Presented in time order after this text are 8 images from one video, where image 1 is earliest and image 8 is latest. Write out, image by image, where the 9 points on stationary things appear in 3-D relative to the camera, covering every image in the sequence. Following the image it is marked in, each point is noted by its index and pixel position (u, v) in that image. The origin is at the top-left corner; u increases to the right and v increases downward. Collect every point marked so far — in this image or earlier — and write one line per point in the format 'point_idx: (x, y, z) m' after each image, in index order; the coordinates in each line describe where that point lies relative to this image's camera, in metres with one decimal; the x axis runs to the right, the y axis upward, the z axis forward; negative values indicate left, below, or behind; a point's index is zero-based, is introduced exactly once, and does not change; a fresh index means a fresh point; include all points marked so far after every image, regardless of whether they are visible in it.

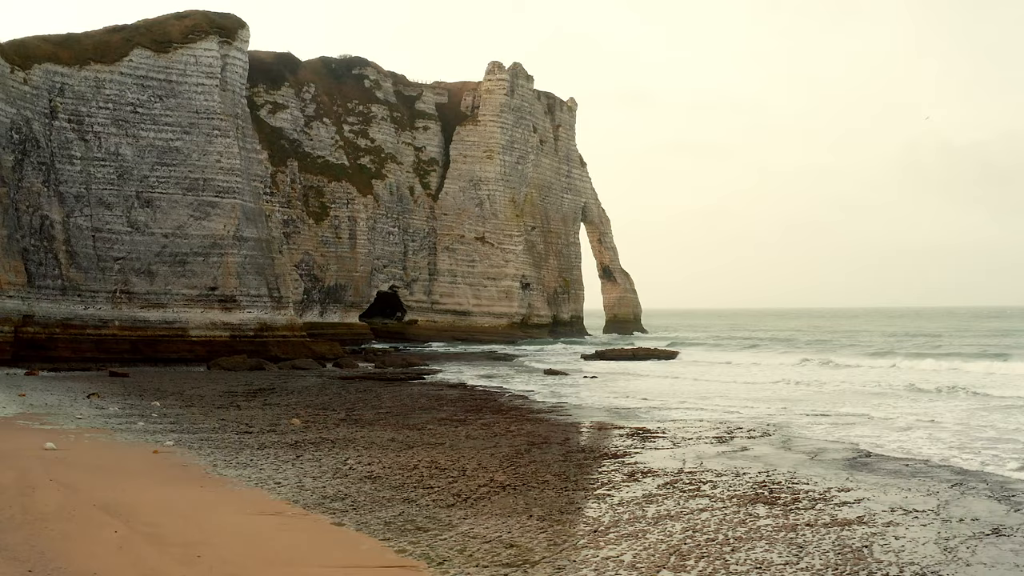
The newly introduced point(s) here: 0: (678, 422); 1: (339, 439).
0: (+3.5, -2.7, +16.5) m
1: (-3.0, -2.6, +13.8) m
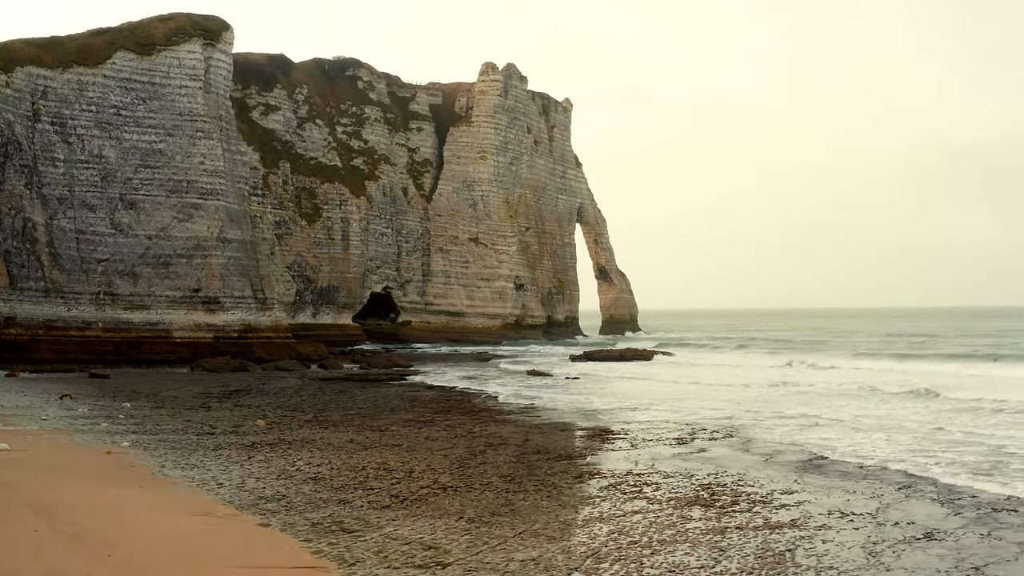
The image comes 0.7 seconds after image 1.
0: (+2.8, -2.8, +16.5) m
1: (-3.7, -2.7, +13.9) m
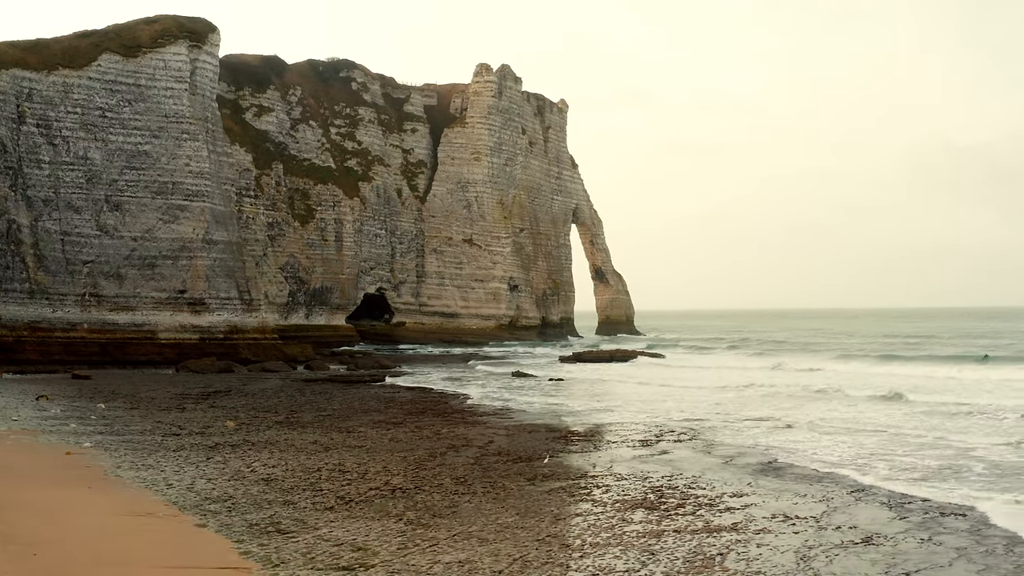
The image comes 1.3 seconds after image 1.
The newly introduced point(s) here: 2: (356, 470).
0: (+2.2, -2.8, +16.6) m
1: (-4.4, -2.7, +14.0) m
2: (-2.2, -2.6, +11.5) m
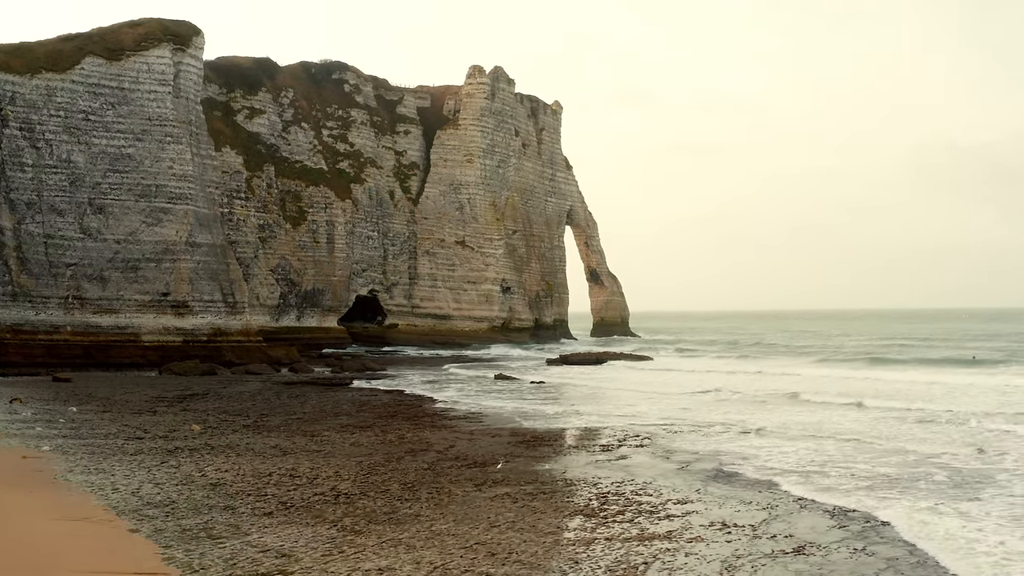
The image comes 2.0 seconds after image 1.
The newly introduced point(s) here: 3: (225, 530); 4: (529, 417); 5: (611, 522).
0: (+1.5, -2.9, +16.6) m
1: (-5.1, -2.8, +14.0) m
2: (-3.0, -2.7, +11.6) m
3: (-3.0, -2.6, +8.5) m
4: (+0.4, -3.0, +18.5) m
5: (+1.1, -2.7, +9.1) m
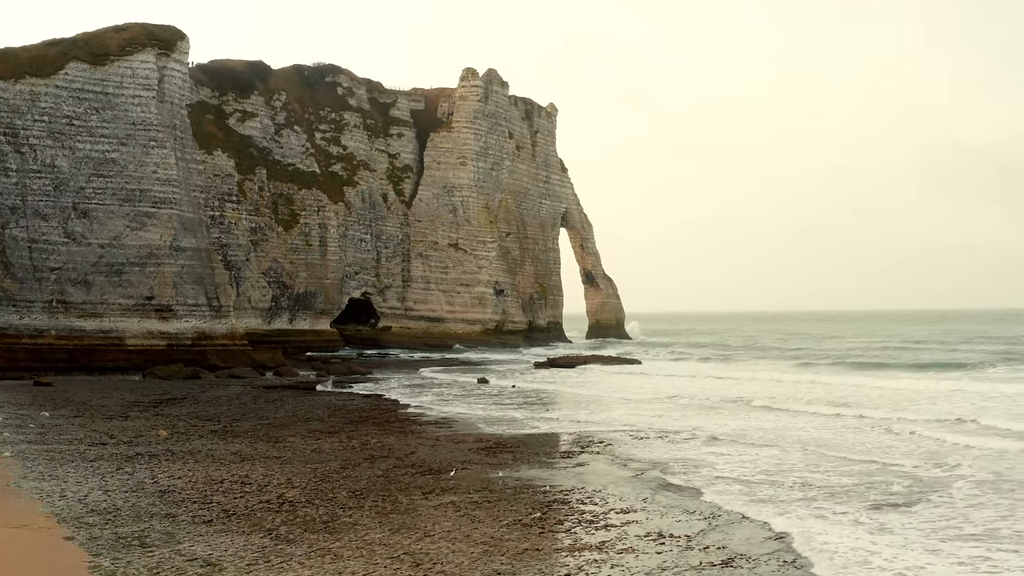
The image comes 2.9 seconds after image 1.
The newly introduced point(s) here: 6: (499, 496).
0: (+0.8, -3.0, +16.7) m
1: (-5.8, -2.9, +14.1) m
2: (-3.7, -2.8, +11.6) m
3: (-3.8, -2.7, +8.6) m
4: (-0.3, -3.1, +18.6) m
5: (+0.4, -2.8, +9.2) m
6: (-0.2, -2.8, +10.9) m
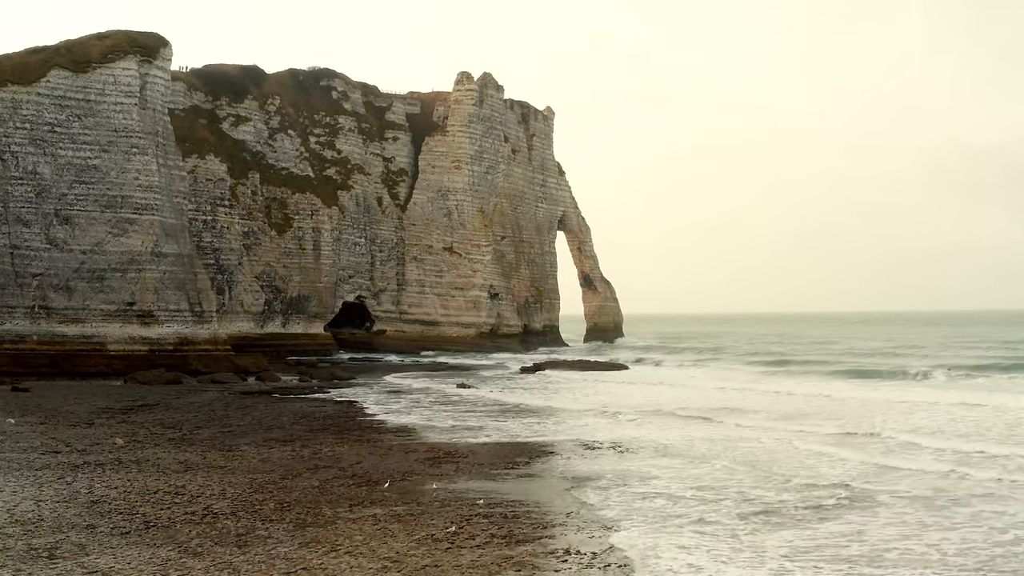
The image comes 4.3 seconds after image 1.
0: (-0.2, -3.2, +16.7) m
1: (-6.8, -3.1, +14.2) m
2: (-4.7, -3.0, +11.7) m
3: (-4.8, -2.9, +8.7) m
4: (-1.2, -3.3, +18.7) m
5: (-0.6, -3.0, +9.3) m
6: (-1.2, -3.0, +11.0) m
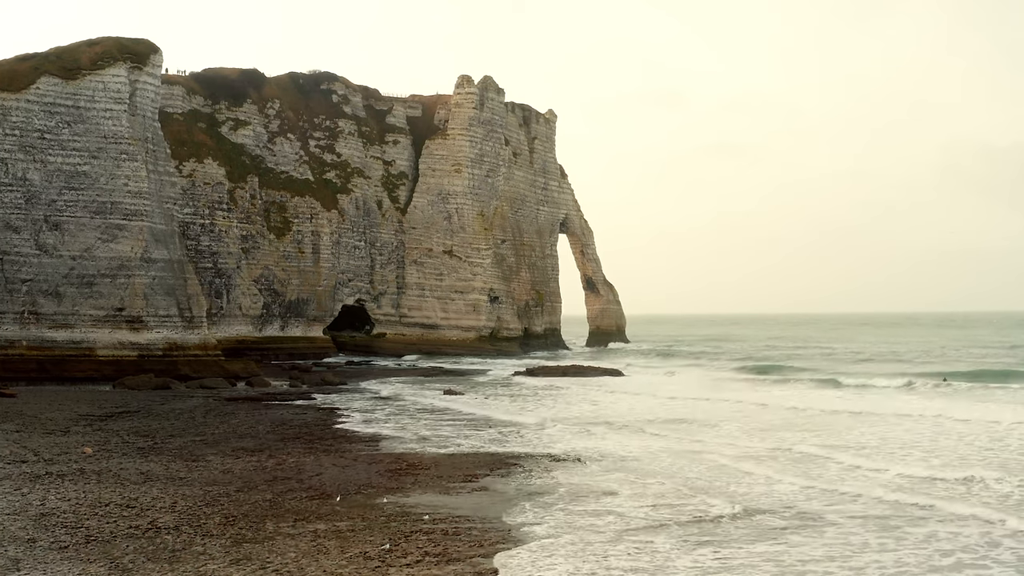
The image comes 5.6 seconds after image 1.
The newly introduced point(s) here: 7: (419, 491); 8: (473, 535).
0: (-0.9, -3.4, +16.7) m
1: (-7.4, -3.3, +14.3) m
2: (-5.4, -3.2, +11.7) m
3: (-5.6, -3.0, +8.7) m
4: (-1.9, -3.5, +18.6) m
5: (-1.4, -3.2, +9.2) m
6: (-1.9, -3.2, +10.9) m
7: (-1.5, -3.3, +12.8) m
8: (-0.4, -3.2, +10.4) m
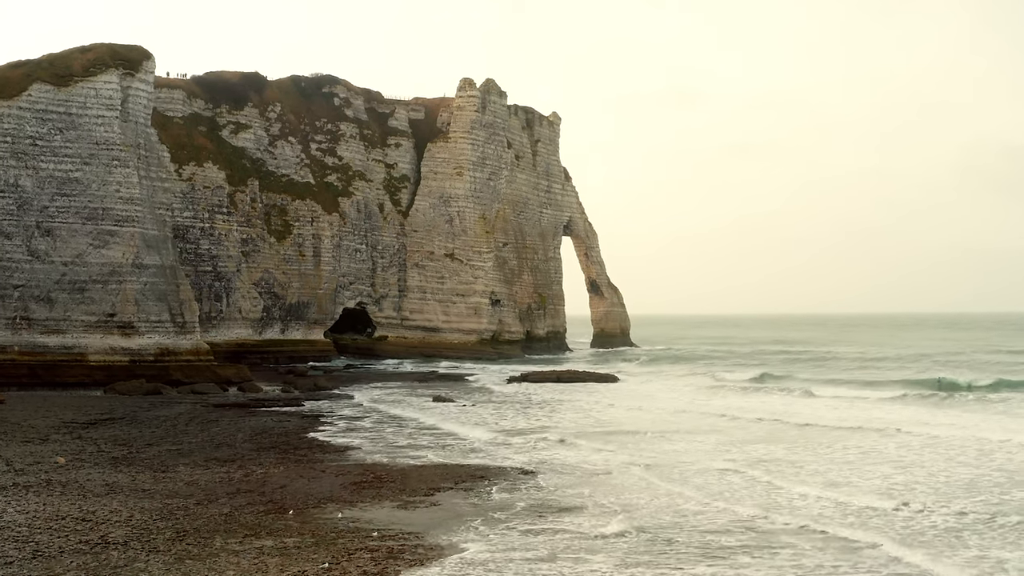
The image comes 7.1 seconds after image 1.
0: (-1.4, -3.6, +16.6) m
1: (-8.1, -3.5, +14.3) m
2: (-6.1, -3.4, +11.7) m
3: (-6.3, -3.2, +8.6) m
4: (-2.4, -3.7, +18.5) m
5: (-2.1, -3.4, +9.1) m
6: (-2.6, -3.4, +10.8) m
7: (-2.2, -3.5, +12.7) m
8: (-1.1, -3.4, +10.3) m
